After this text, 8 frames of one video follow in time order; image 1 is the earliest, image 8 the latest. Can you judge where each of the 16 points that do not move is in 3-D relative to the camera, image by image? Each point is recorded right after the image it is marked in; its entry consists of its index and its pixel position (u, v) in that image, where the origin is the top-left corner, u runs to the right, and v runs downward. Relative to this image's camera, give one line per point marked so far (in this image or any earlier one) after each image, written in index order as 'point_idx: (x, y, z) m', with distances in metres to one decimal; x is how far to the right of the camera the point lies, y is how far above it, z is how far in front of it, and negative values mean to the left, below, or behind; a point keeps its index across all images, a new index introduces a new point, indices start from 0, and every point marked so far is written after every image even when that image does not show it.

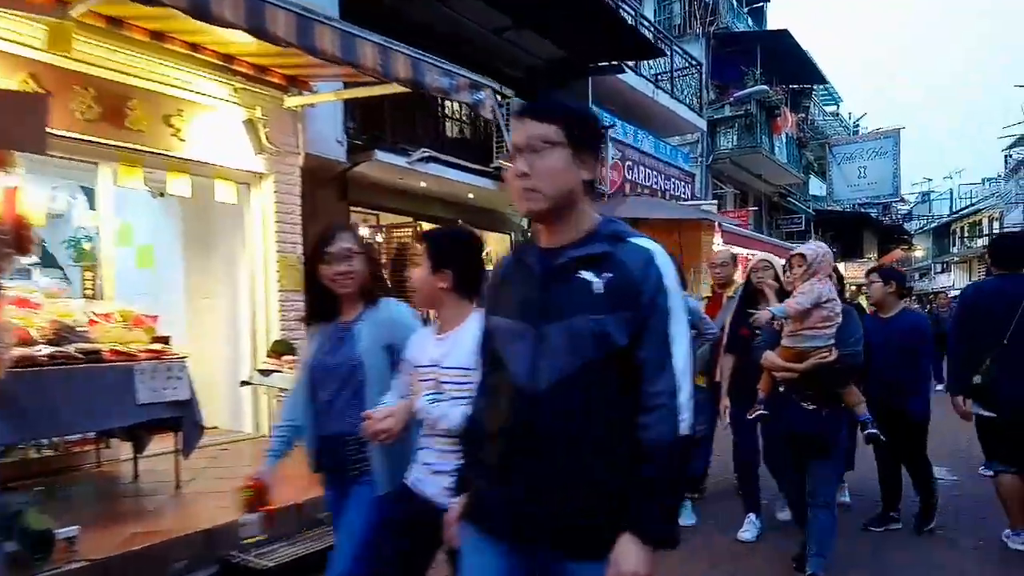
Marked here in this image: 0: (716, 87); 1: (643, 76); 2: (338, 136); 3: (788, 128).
0: (+5.3, +5.2, +18.2) m
1: (+2.3, +3.7, +12.5) m
2: (-1.8, +1.5, +7.1) m
3: (+7.5, +4.4, +19.4) m
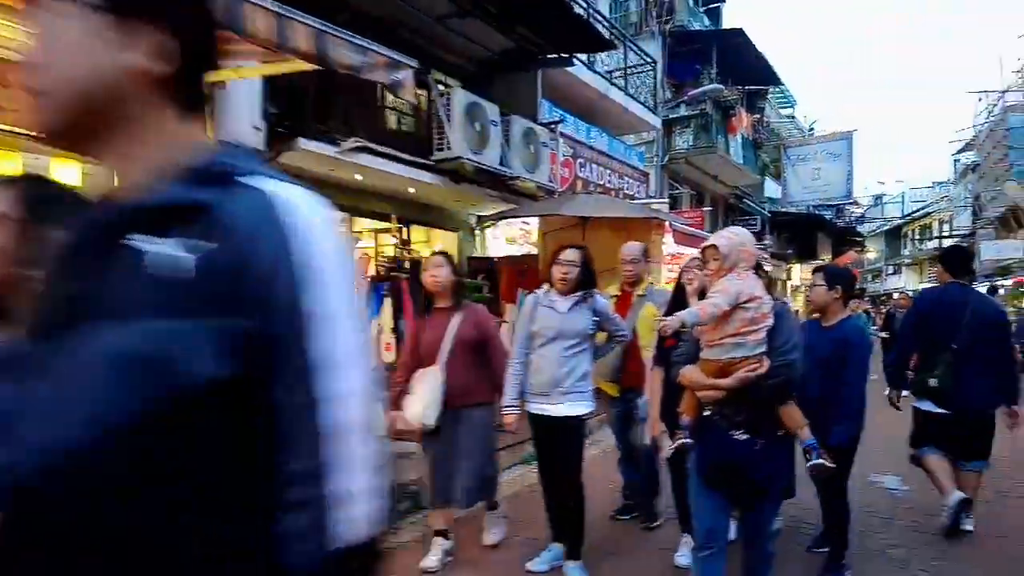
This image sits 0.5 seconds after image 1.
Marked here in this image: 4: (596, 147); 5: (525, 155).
0: (+4.1, +5.2, +18.0) m
1: (+1.4, +3.7, +12.1) m
2: (-2.4, +1.5, +6.5) m
3: (+6.3, +4.4, +19.3) m
4: (+1.5, +2.5, +12.6) m
5: (+0.2, +1.8, +9.8) m
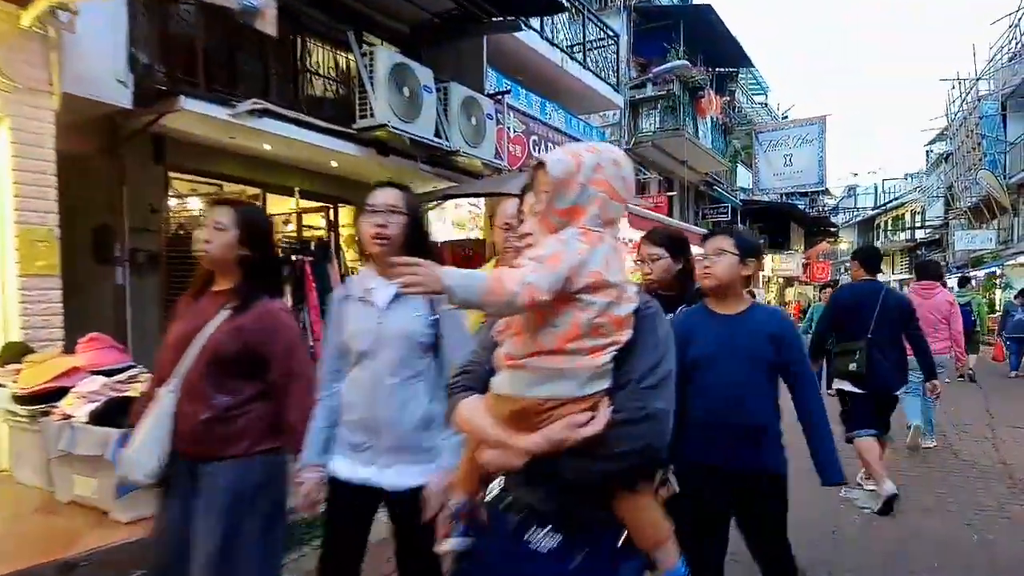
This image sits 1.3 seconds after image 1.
0: (+3.1, +5.4, +17.1) m
1: (+0.6, +3.9, +11.1) m
2: (-3.0, +1.6, +5.5) m
3: (+5.2, +4.6, +18.5) m
4: (+0.6, +2.7, +11.7) m
5: (-0.6, +2.0, +8.8) m
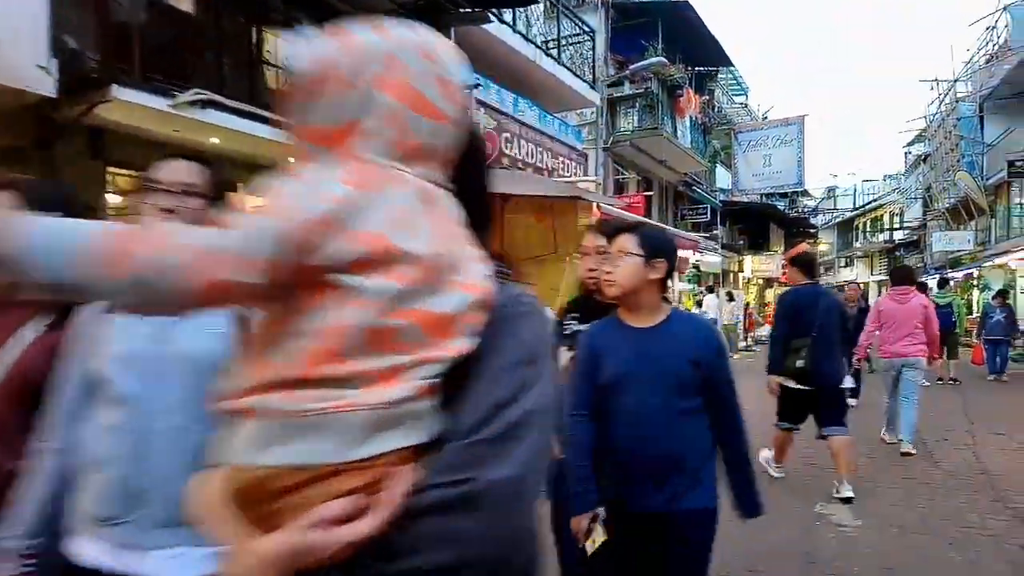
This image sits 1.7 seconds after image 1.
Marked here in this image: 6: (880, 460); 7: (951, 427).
0: (+2.5, +5.4, +16.8) m
1: (+0.2, +3.9, +10.8) m
2: (-3.3, +1.6, +5.0) m
3: (+4.6, +4.6, +18.3) m
4: (+0.2, +2.7, +11.3) m
5: (-1.0, +2.0, +8.4) m
6: (+3.5, -1.6, +6.7) m
7: (+5.2, -1.7, +8.3) m
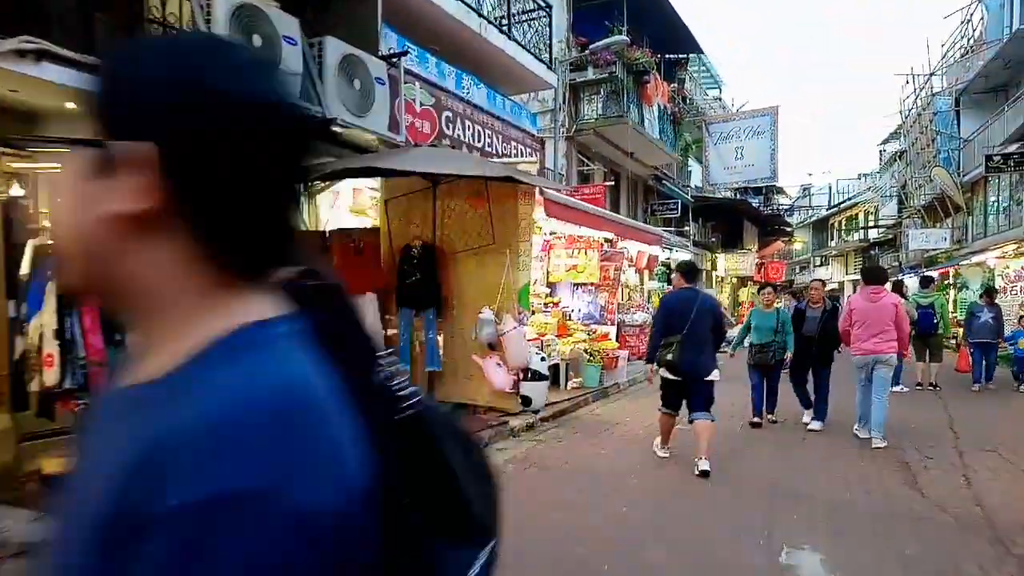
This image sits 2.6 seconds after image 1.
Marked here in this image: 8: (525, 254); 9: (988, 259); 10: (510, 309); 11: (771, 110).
0: (+1.5, +5.4, +15.8) m
1: (-0.7, +3.9, +9.7) m
2: (-4.0, +1.7, +3.8) m
3: (+3.6, +4.6, +17.3) m
4: (-0.6, +2.7, +10.2) m
5: (-1.7, +2.0, +7.3) m
6: (+2.8, -1.6, +5.7) m
7: (+4.4, -1.6, +7.4) m
8: (+0.1, +0.4, +7.5) m
9: (+12.7, +0.8, +18.8) m
10: (0.0, -0.2, +7.6) m
11: (+7.1, +4.8, +19.2) m
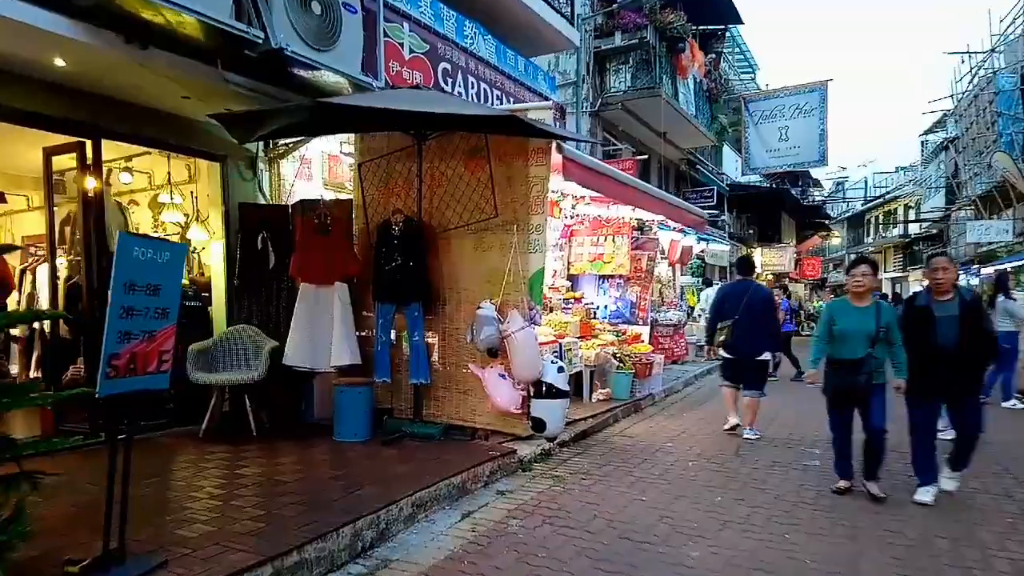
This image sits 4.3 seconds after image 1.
0: (+1.8, +5.5, +13.9) m
1: (-0.5, +4.0, +7.9) m
2: (-4.0, +1.8, +2.2) m
3: (+4.0, +4.7, +15.4) m
4: (-0.5, +2.8, +8.4) m
5: (-1.6, +2.1, +5.5) m
6: (+2.8, -1.5, +3.9) m
7: (+4.5, -1.5, +5.5) m
8: (+0.2, +0.5, +5.7) m
9: (+13.1, +0.9, +16.6) m
10: (0.0, -0.1, +5.8) m
11: (+7.5, +4.9, +17.2) m
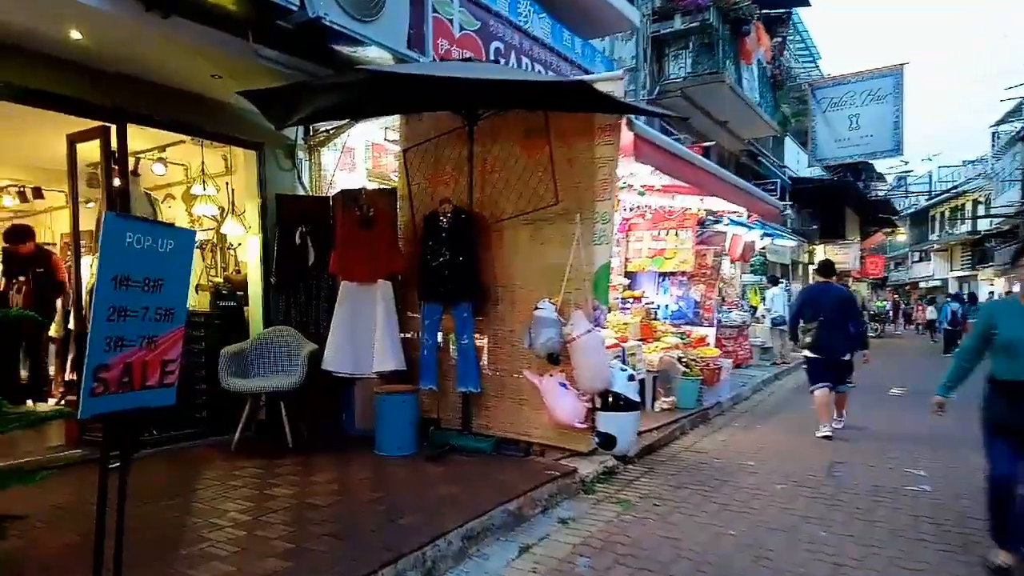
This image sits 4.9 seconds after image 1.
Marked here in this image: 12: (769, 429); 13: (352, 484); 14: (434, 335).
0: (+2.8, +5.5, +13.1) m
1: (+0.1, +4.0, +7.3) m
2: (-3.8, +1.8, +1.8) m
3: (+5.0, +4.8, +14.4) m
4: (+0.1, +2.8, +7.8) m
5: (-1.2, +2.1, +5.0) m
6: (+3.1, -1.5, +3.0) m
7: (+4.9, -1.5, +4.5) m
8: (+0.6, +0.5, +5.0) m
9: (+14.2, +0.9, +15.1) m
10: (+0.5, -0.1, +5.1) m
11: (+8.7, +4.9, +16.0) m
12: (+2.9, -1.6, +7.9) m
13: (-1.0, -1.2, +4.5) m
14: (-0.6, -0.4, +5.5) m
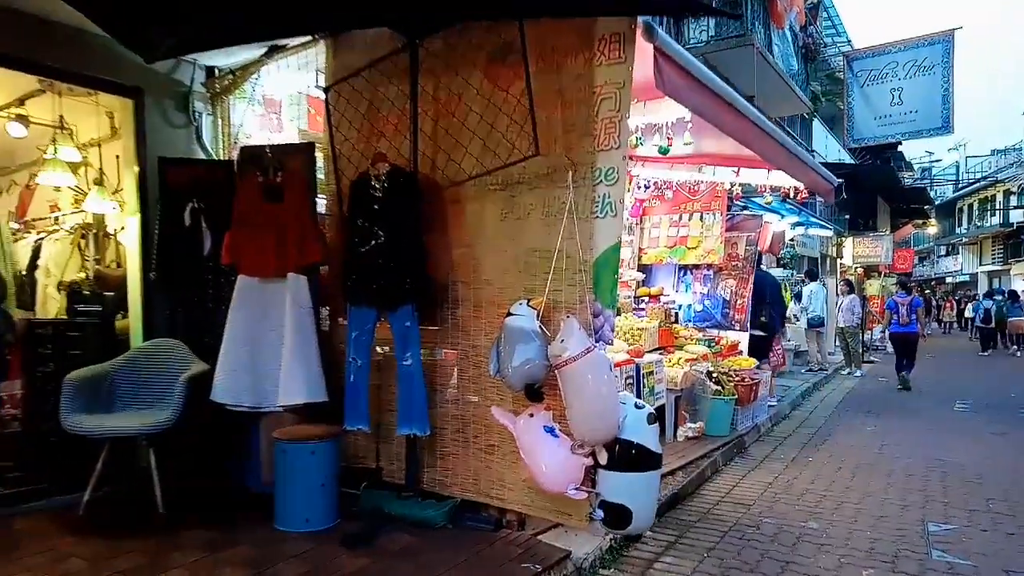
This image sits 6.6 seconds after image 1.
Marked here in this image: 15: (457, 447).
0: (+2.7, +5.6, +11.3) m
1: (-0.1, +4.0, +5.6) m
2: (-4.1, +1.8, +0.2) m
3: (+5.0, +4.8, +12.6) m
4: (0.0, +2.8, +6.1) m
5: (-1.4, +2.1, +3.3) m
6: (+2.9, -1.5, +1.3) m
7: (+4.7, -1.5, +2.7) m
8: (+0.4, +0.5, +3.3) m
9: (+14.2, +1.0, +13.2) m
10: (+0.3, -0.1, +3.4) m
11: (+8.6, +5.0, +14.1) m
12: (+2.7, -1.5, +6.2) m
13: (-1.2, -1.2, +2.8) m
14: (-0.8, -0.3, +3.8) m
15: (-0.3, -0.9, +3.9) m
